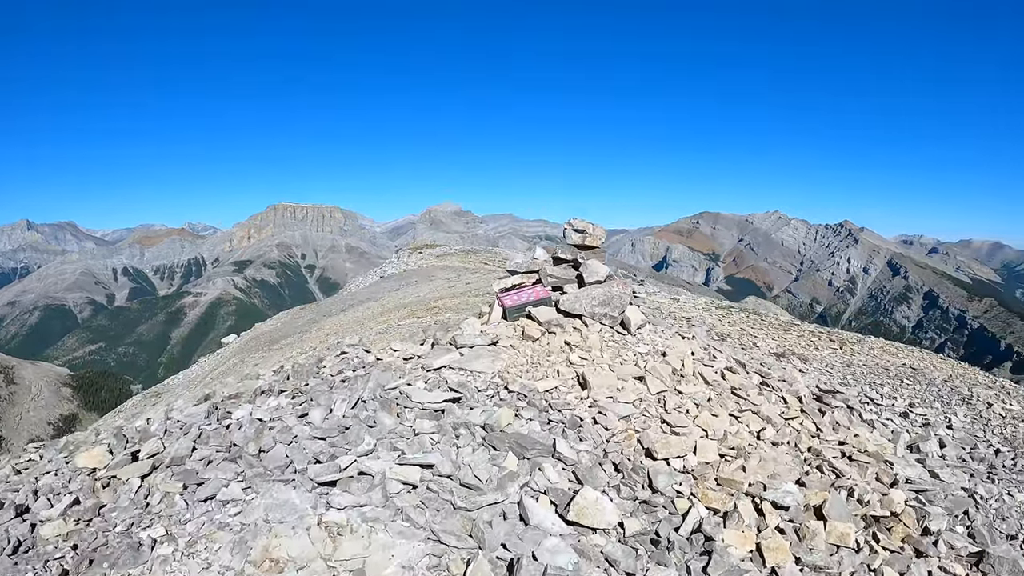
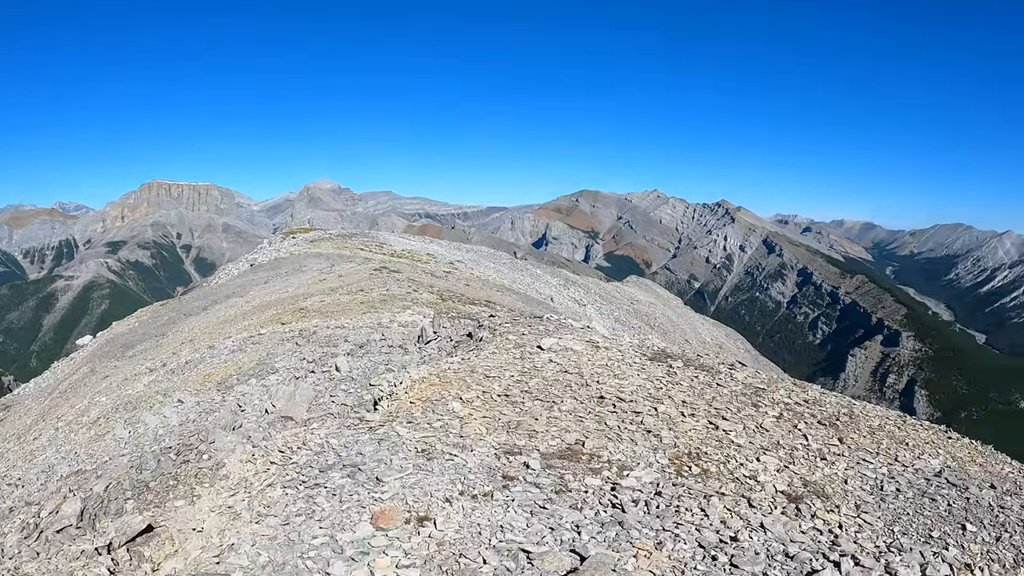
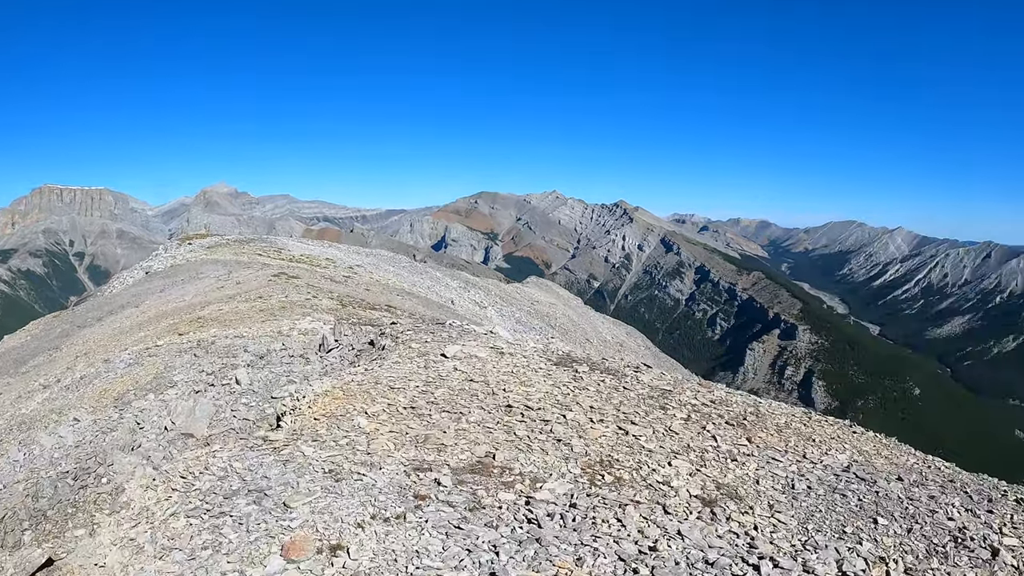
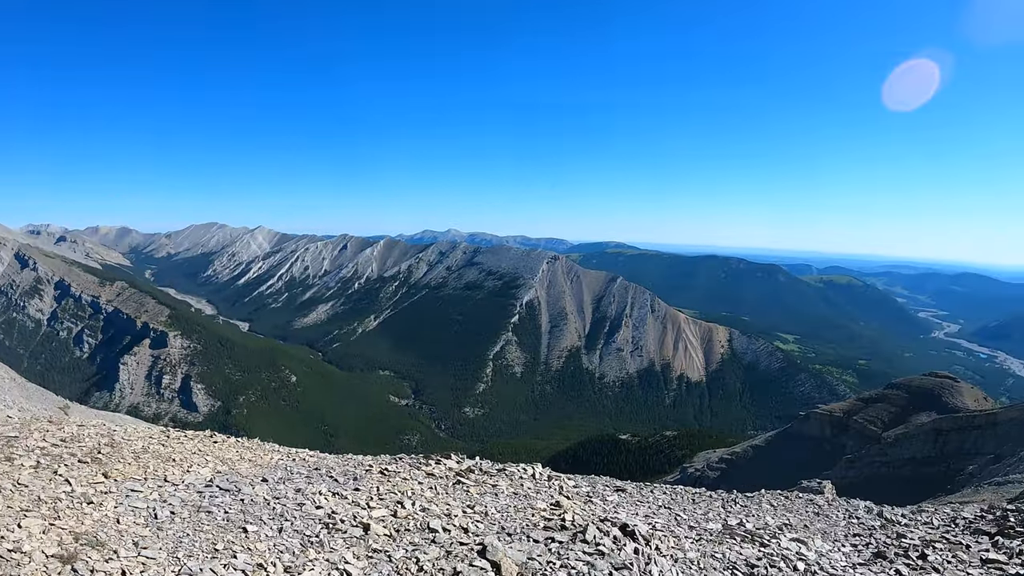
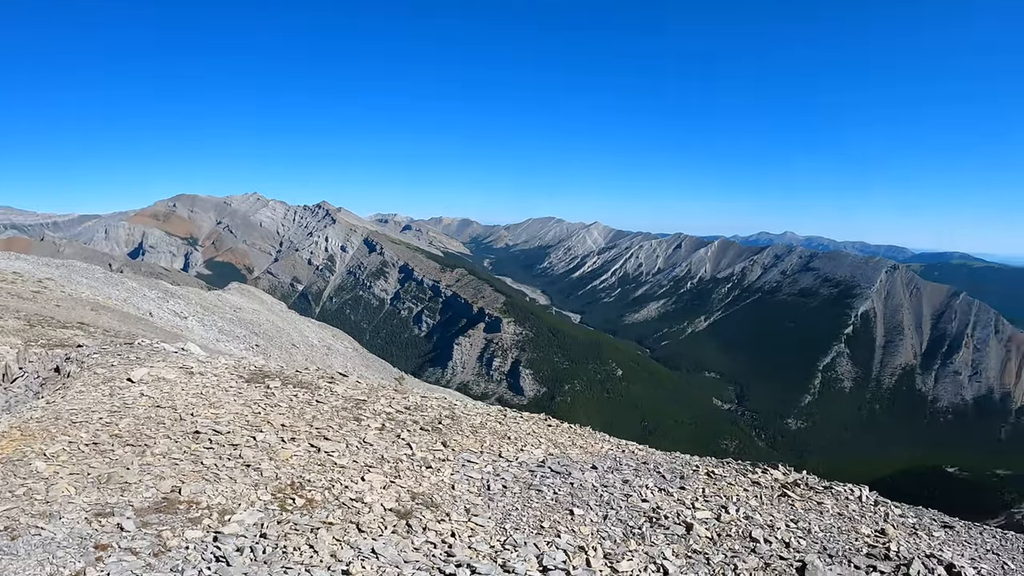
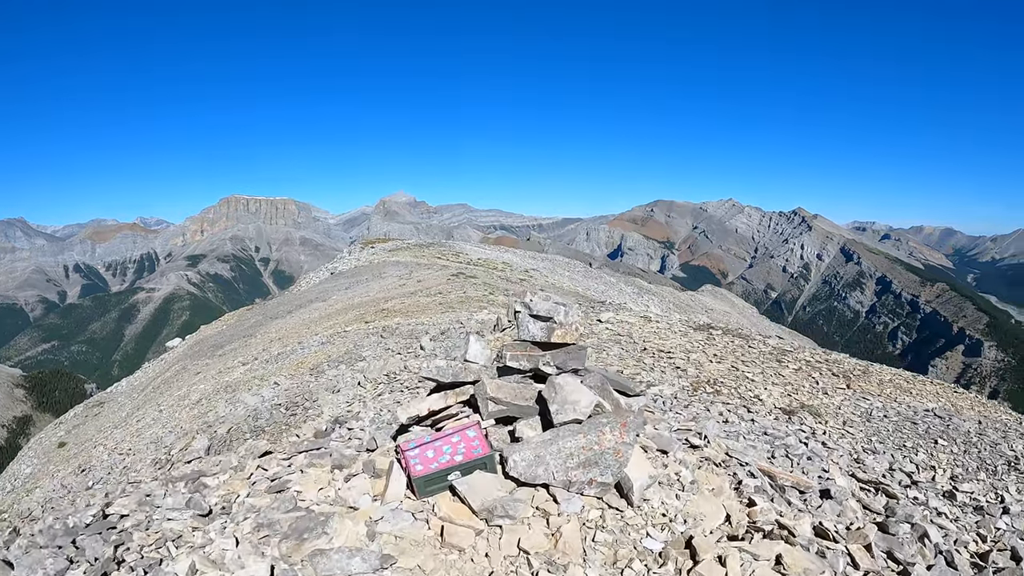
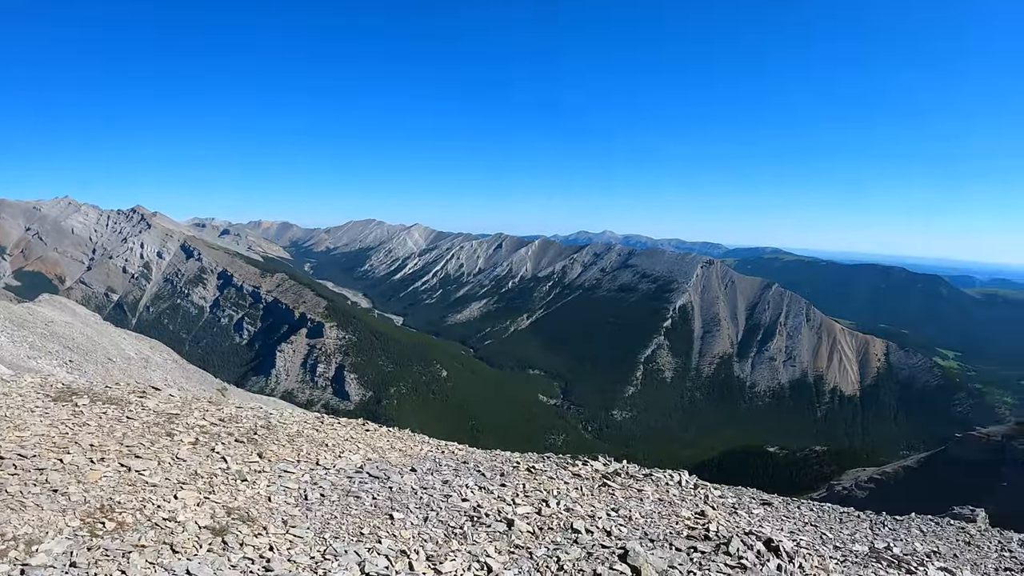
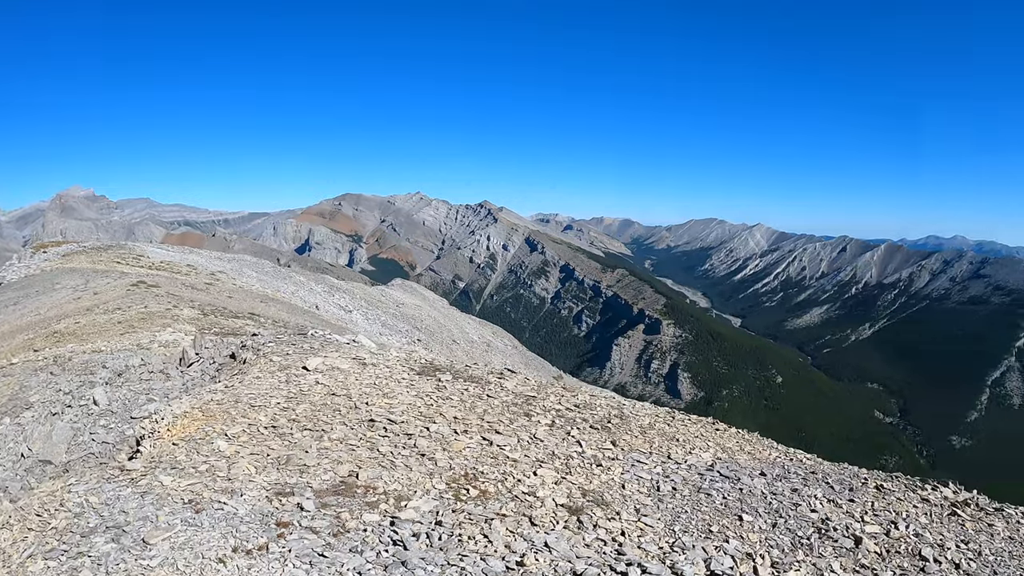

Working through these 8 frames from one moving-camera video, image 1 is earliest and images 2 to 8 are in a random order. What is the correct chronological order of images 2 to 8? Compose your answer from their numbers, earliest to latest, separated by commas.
6, 2, 3, 8, 5, 7, 4
